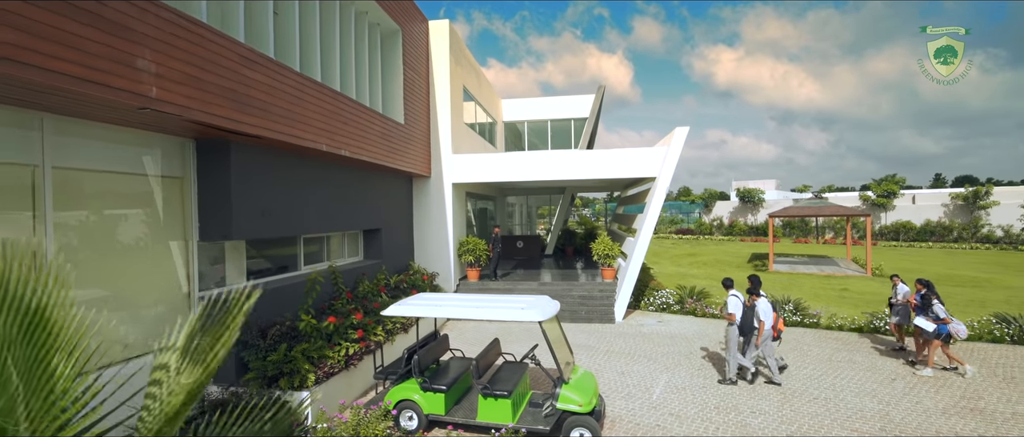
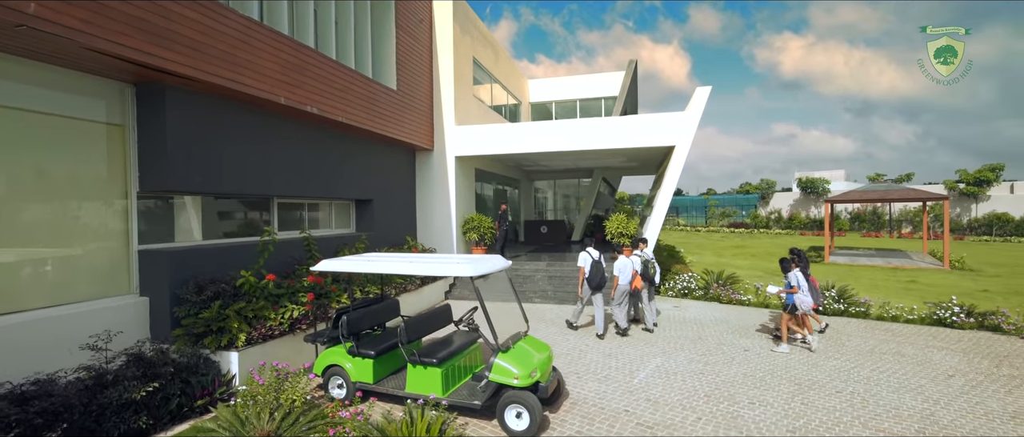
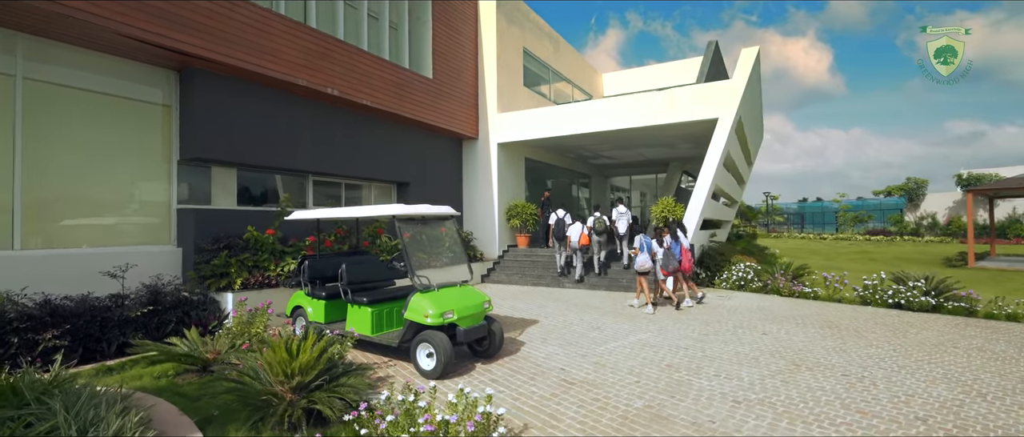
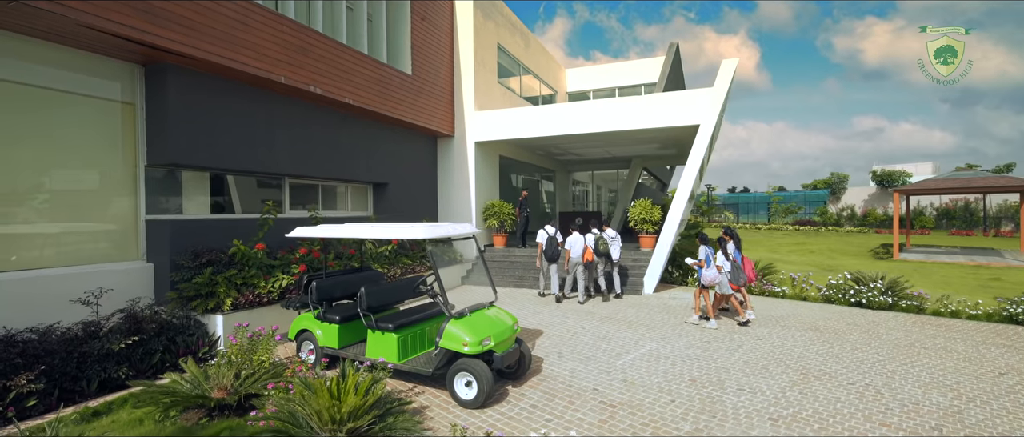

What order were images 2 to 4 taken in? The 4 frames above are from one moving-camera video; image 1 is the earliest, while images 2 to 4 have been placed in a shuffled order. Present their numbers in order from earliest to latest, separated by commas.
2, 4, 3
